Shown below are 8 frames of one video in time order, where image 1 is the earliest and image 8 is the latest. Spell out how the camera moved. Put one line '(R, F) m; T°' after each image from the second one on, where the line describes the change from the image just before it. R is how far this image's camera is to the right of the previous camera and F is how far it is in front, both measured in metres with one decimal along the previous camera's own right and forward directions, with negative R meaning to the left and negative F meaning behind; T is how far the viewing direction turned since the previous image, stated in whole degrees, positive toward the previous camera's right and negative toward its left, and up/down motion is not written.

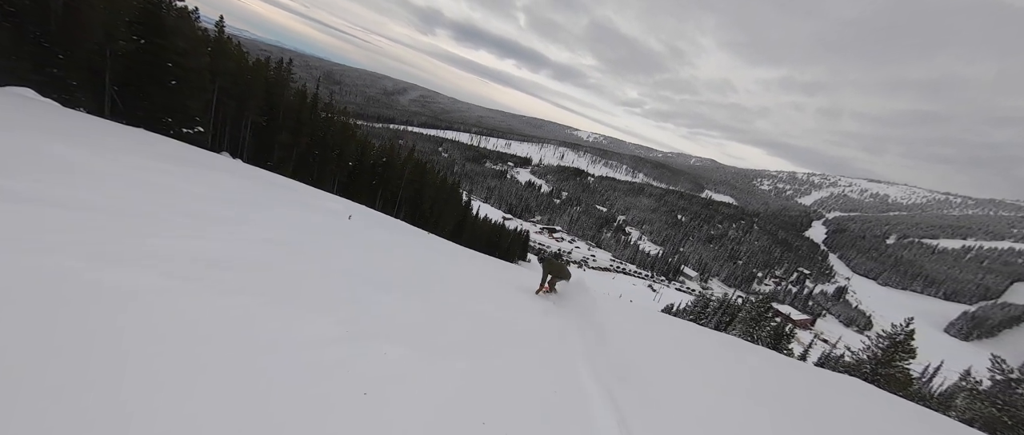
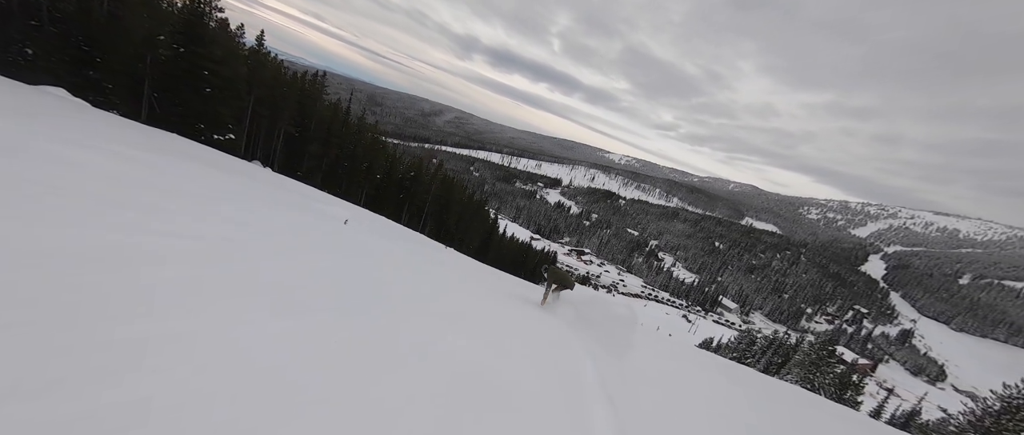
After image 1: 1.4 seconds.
(+0.2, +0.9) m; -5°
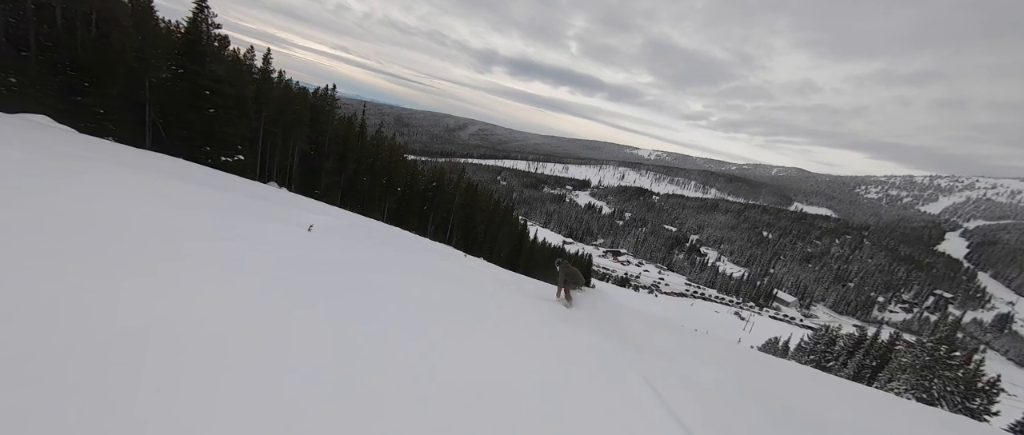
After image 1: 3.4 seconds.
(+0.2, +1.4) m; -5°
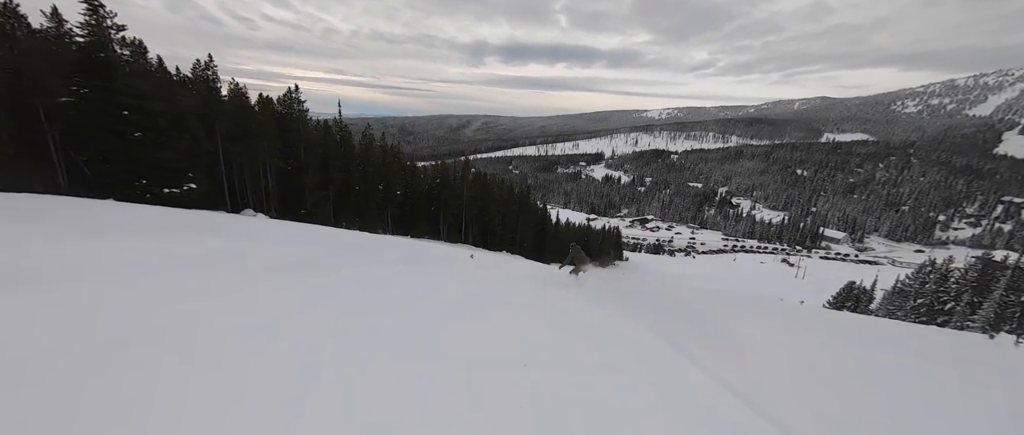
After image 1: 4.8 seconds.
(+0.2, +2.5) m; -4°
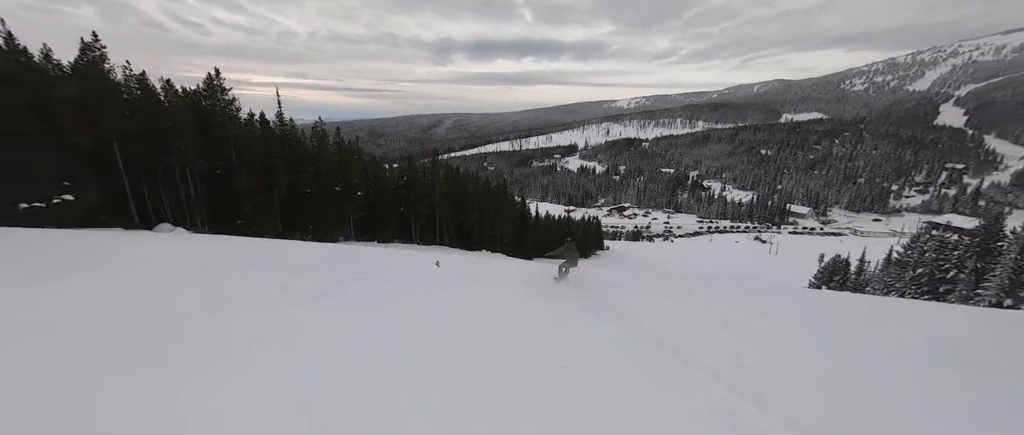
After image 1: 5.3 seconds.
(+0.1, +1.8) m; +4°
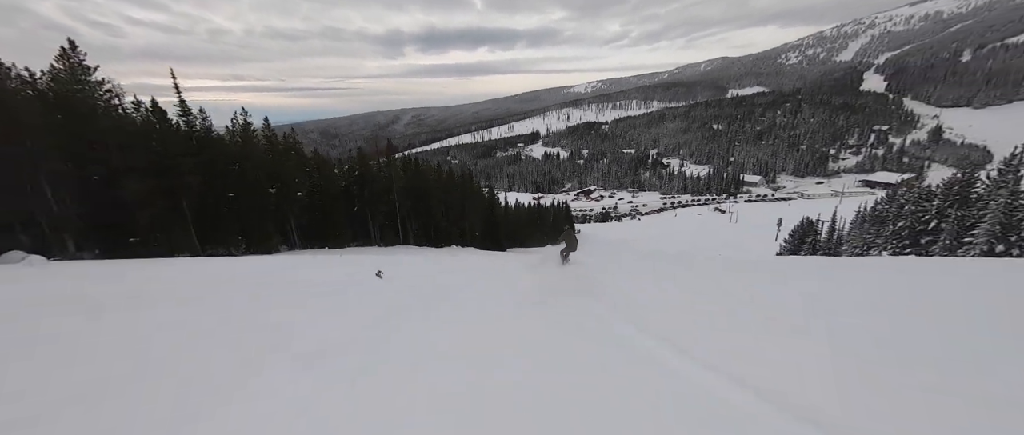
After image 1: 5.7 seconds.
(-0.1, +1.8) m; +5°
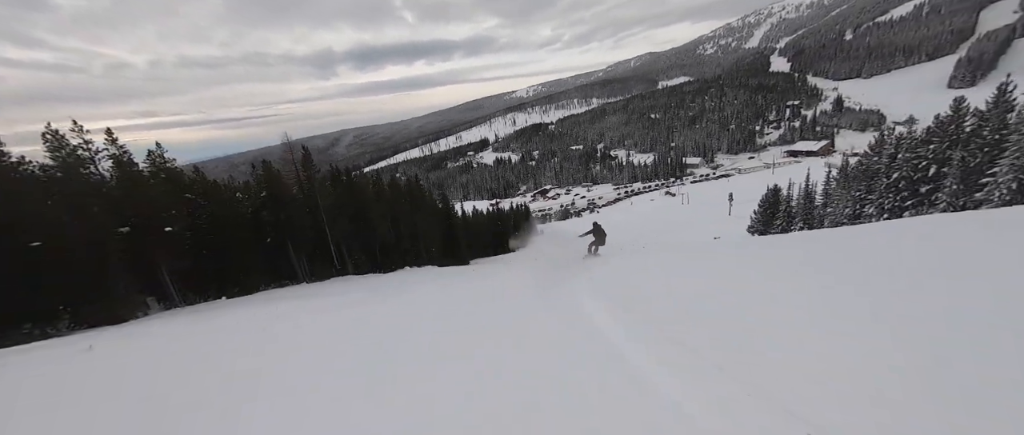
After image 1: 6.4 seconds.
(0.0, +3.1) m; +7°
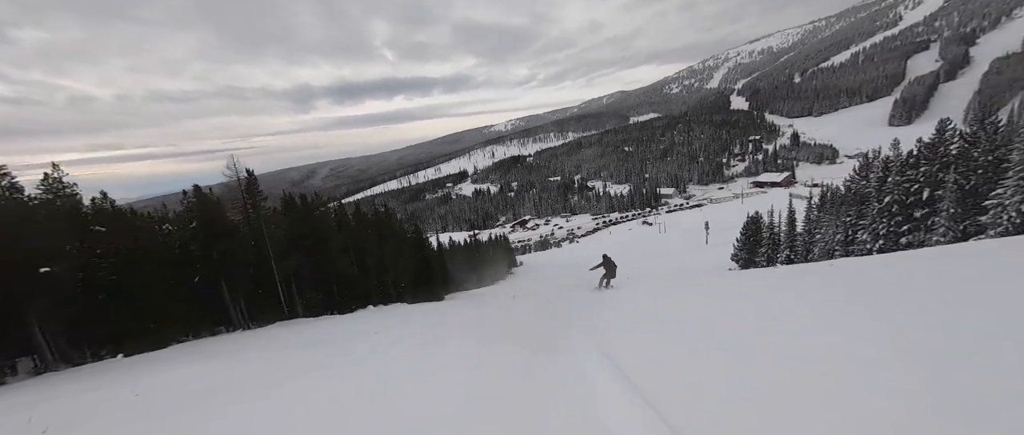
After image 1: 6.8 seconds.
(+0.2, +1.5) m; +4°
